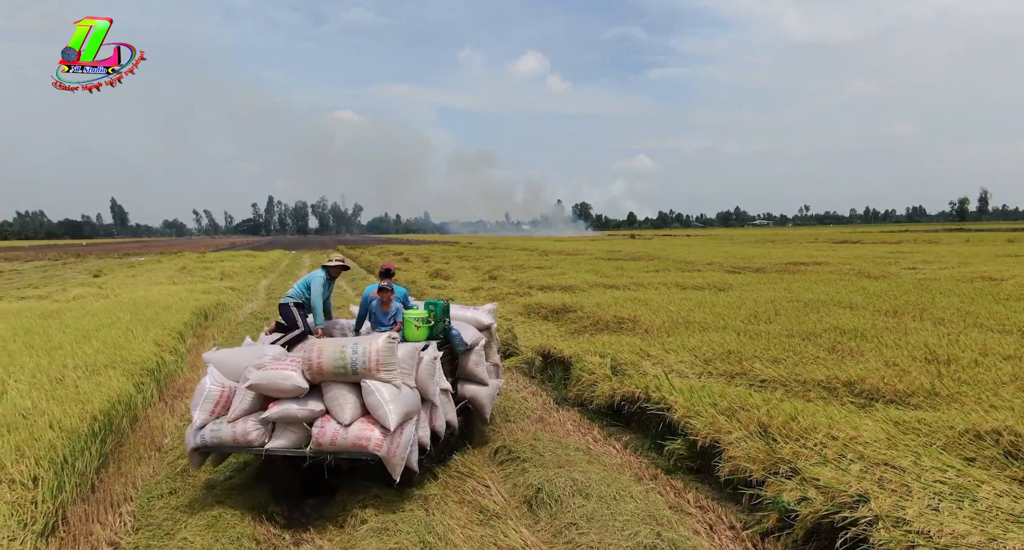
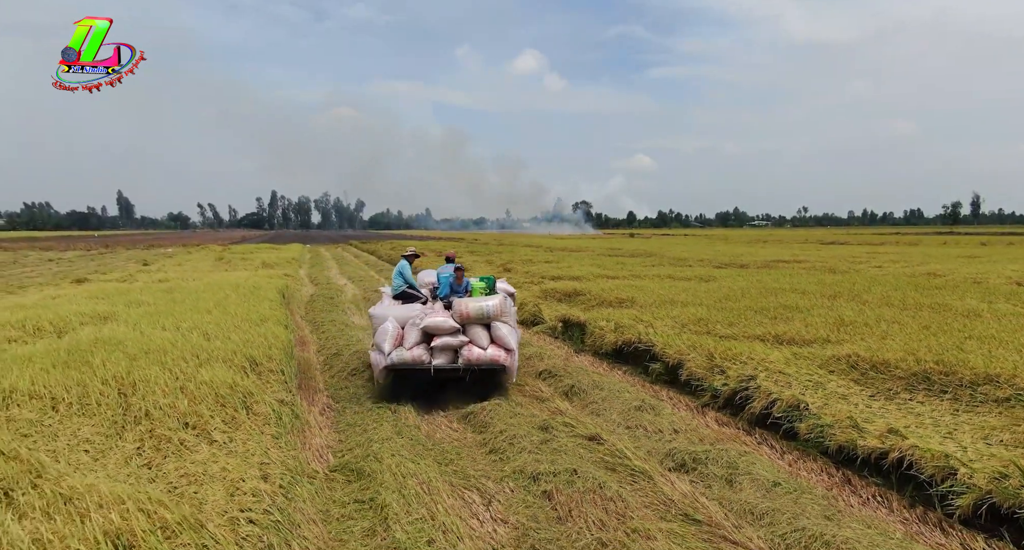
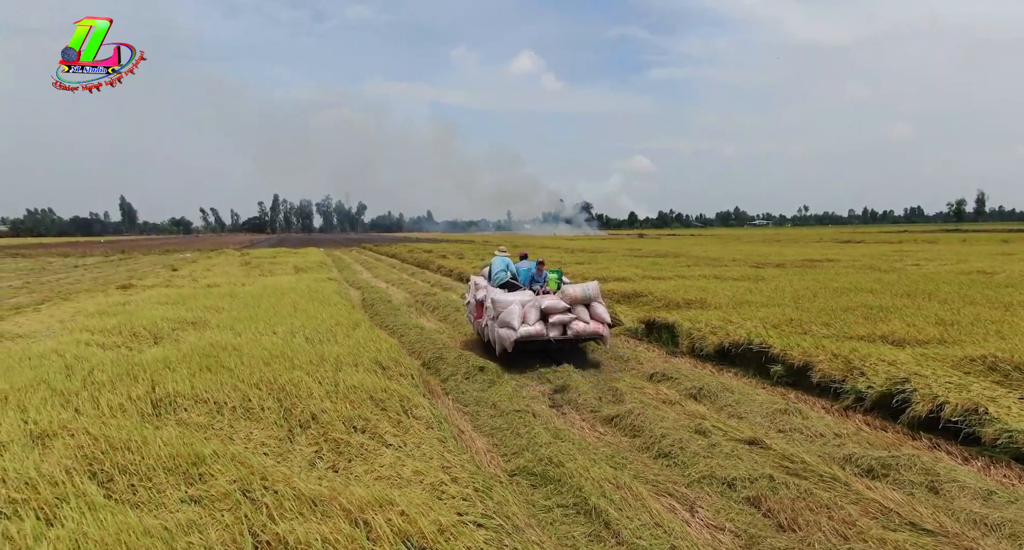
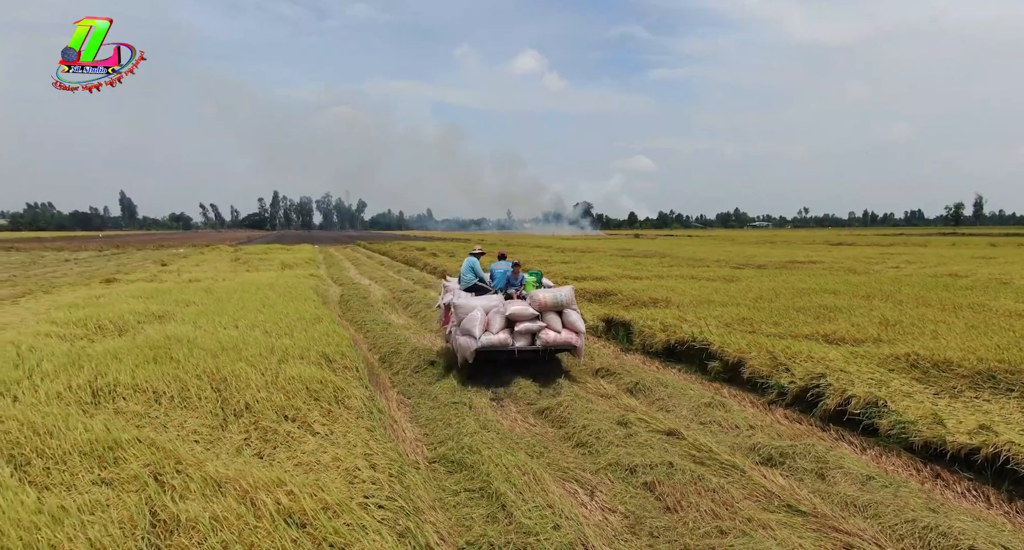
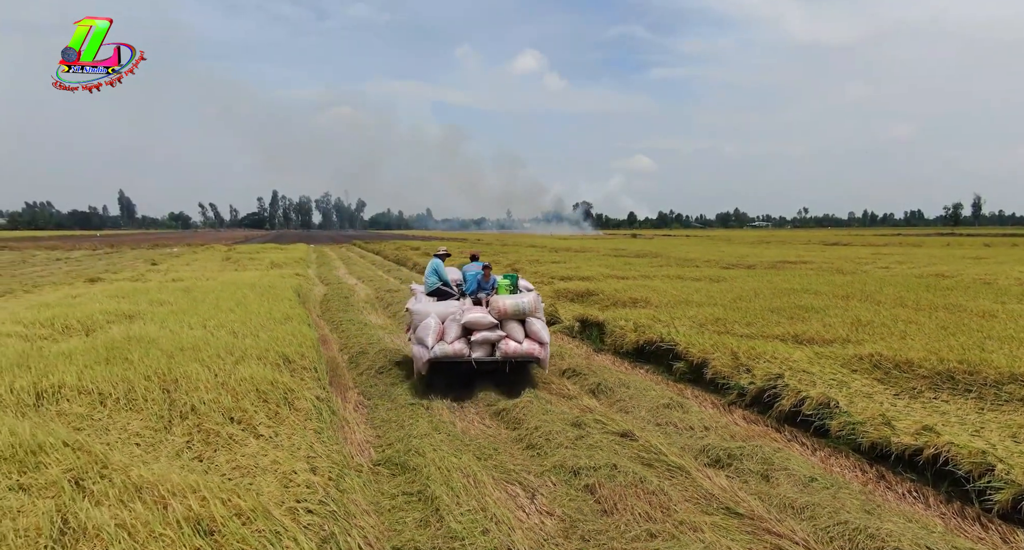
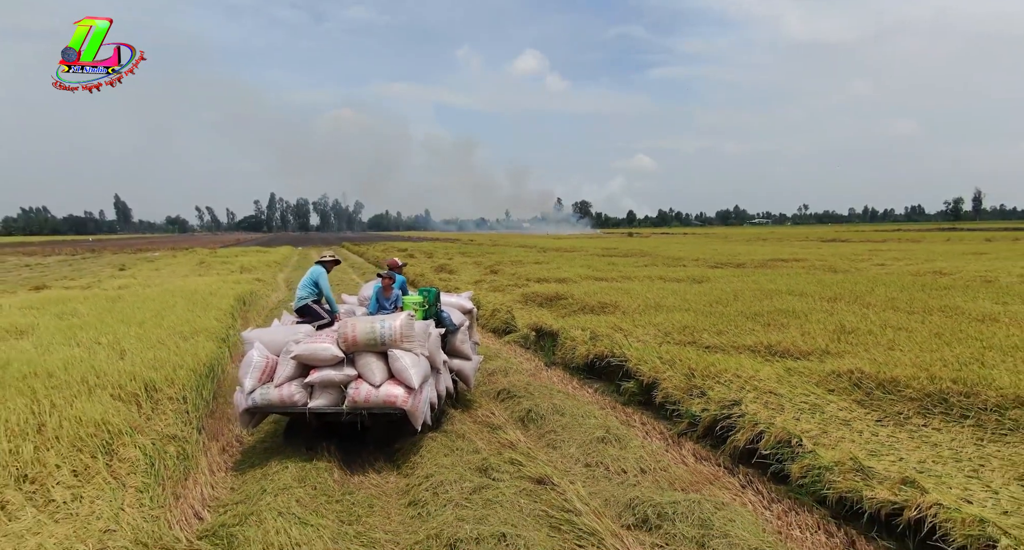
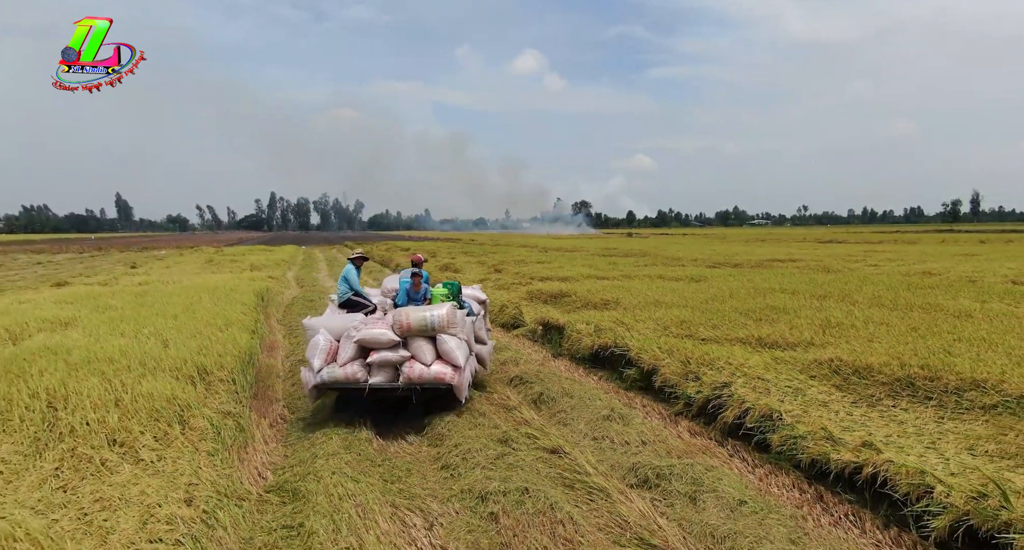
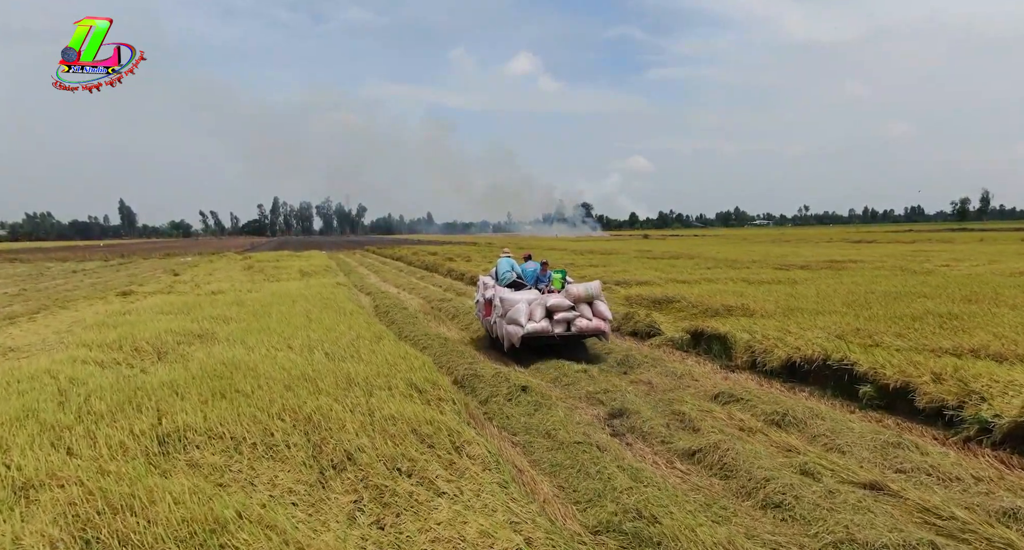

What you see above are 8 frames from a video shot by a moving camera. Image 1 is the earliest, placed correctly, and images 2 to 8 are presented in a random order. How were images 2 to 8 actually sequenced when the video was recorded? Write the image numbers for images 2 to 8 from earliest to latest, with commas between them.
6, 7, 2, 5, 4, 3, 8
